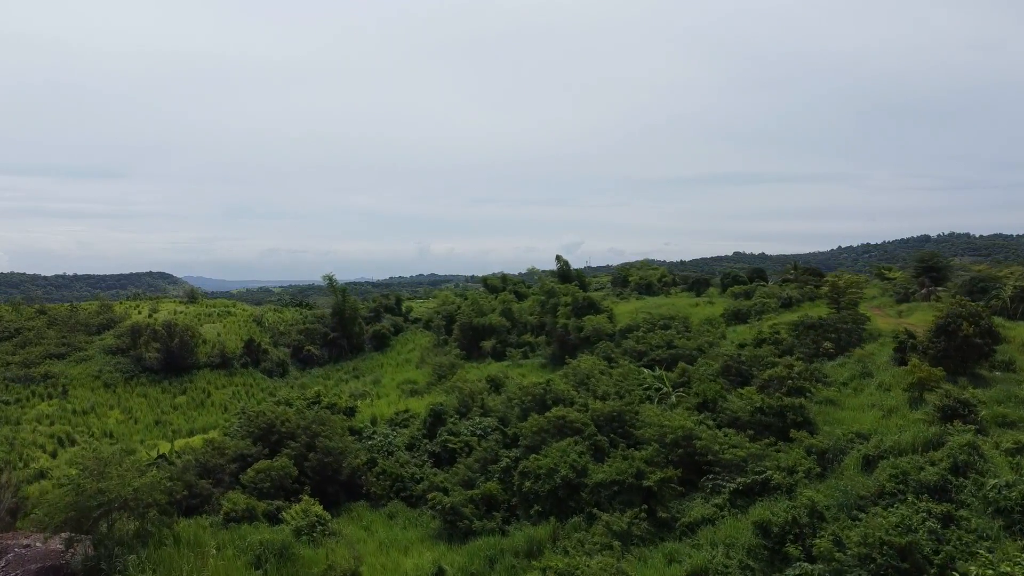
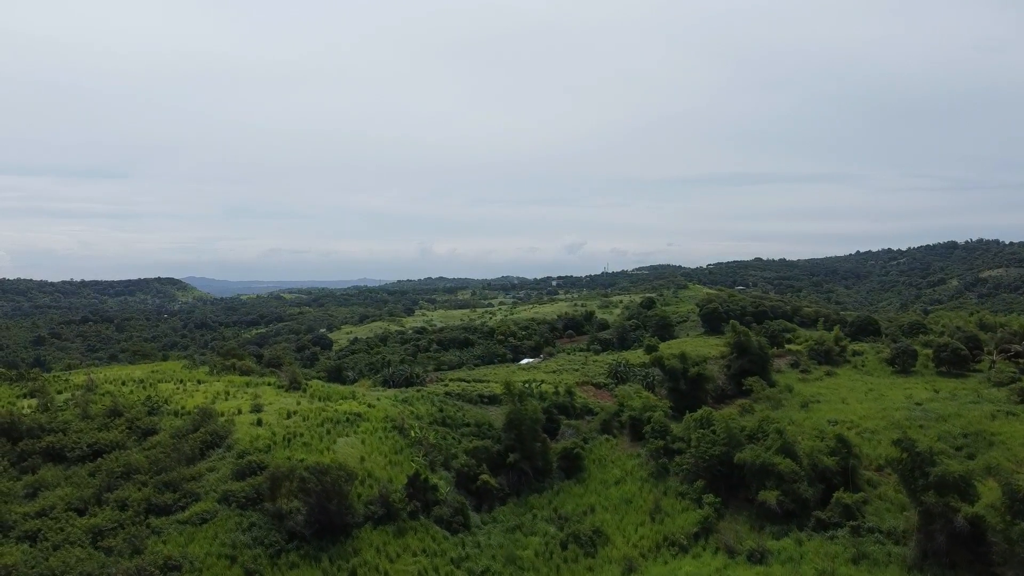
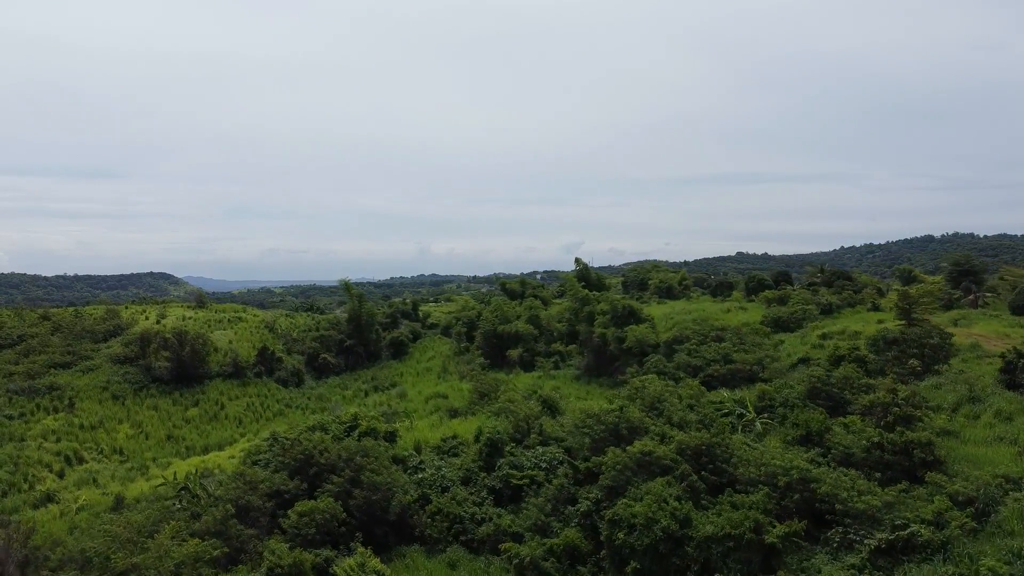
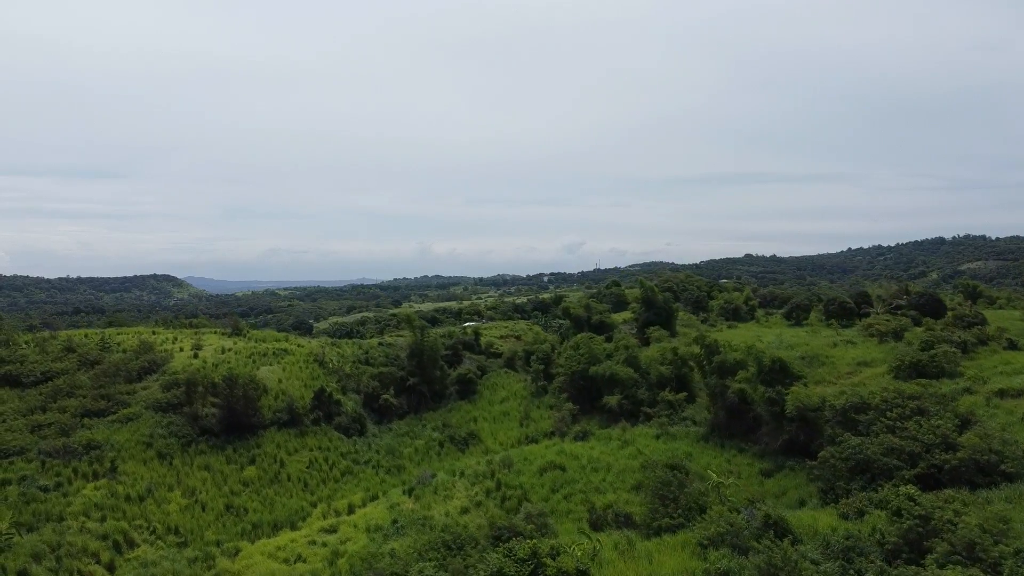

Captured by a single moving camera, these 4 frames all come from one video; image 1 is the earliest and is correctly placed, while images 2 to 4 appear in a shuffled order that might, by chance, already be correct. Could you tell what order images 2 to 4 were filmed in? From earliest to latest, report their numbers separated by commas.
3, 4, 2
